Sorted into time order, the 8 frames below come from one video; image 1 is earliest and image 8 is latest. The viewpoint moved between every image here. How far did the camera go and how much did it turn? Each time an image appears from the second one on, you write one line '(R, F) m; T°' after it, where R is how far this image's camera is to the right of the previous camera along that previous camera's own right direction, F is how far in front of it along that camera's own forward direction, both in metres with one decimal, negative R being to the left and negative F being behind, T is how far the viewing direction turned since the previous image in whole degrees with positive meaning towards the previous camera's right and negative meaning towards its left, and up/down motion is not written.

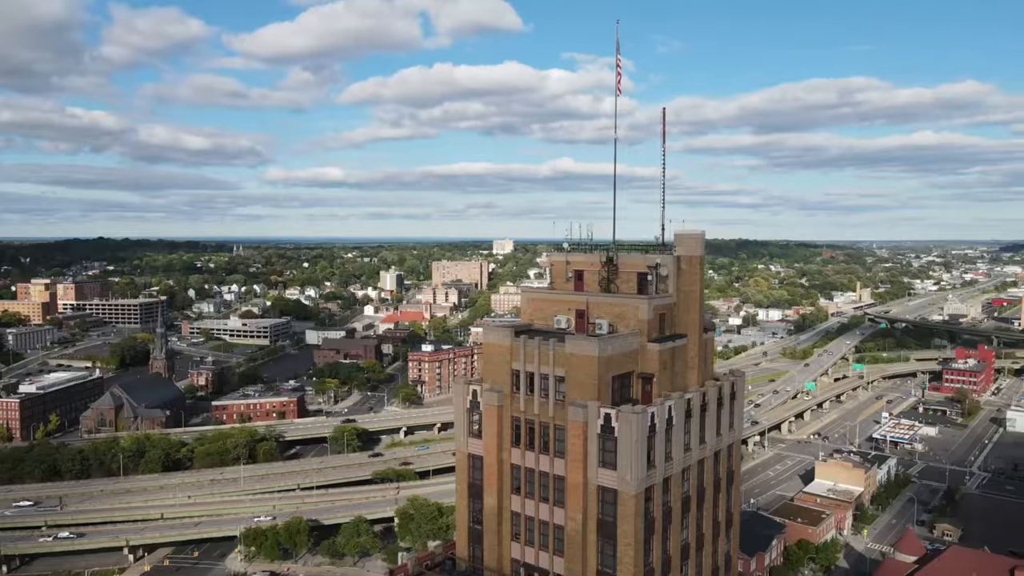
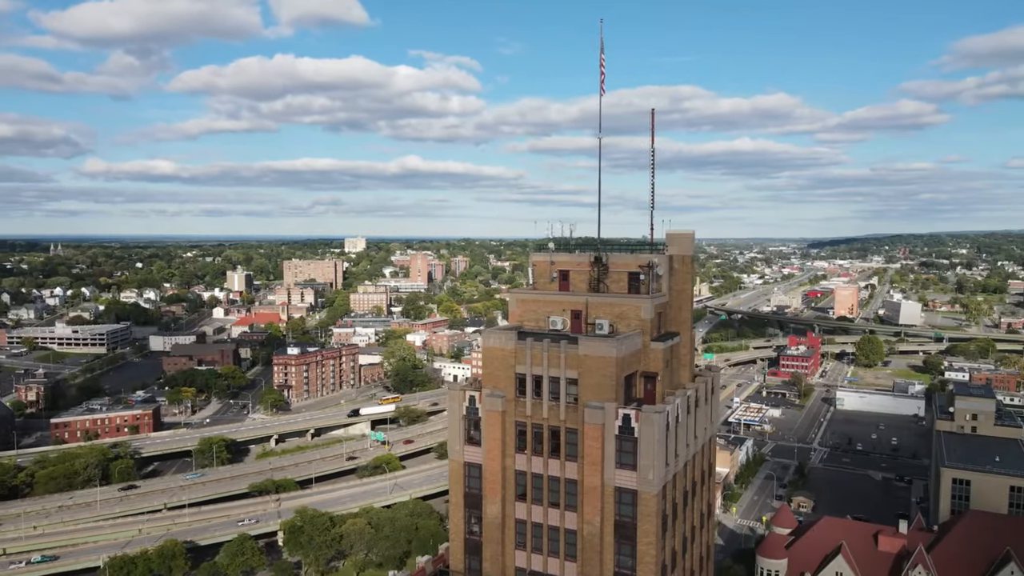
(-3.1, +0.8) m; +11°
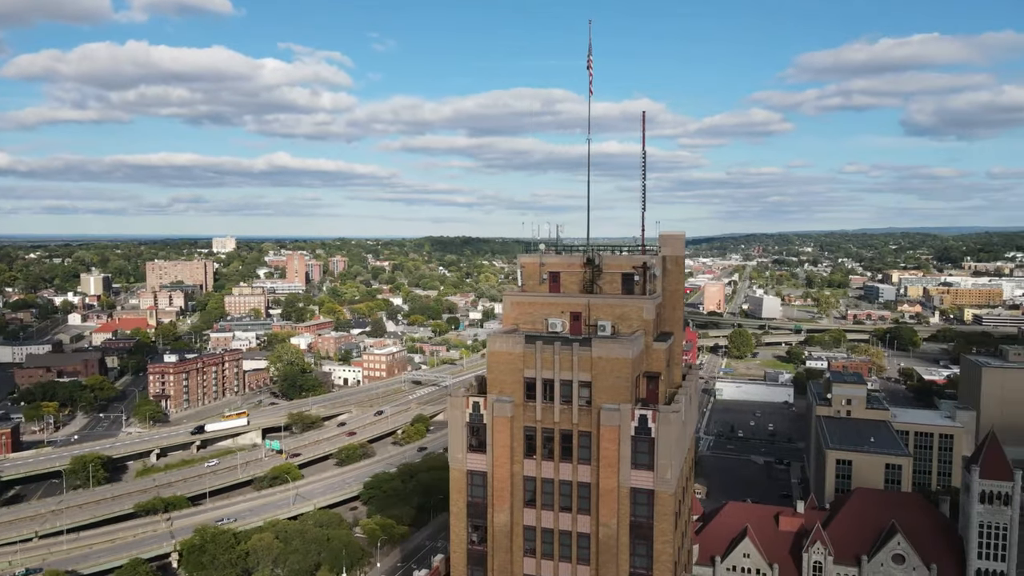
(-2.7, +0.5) m; +9°
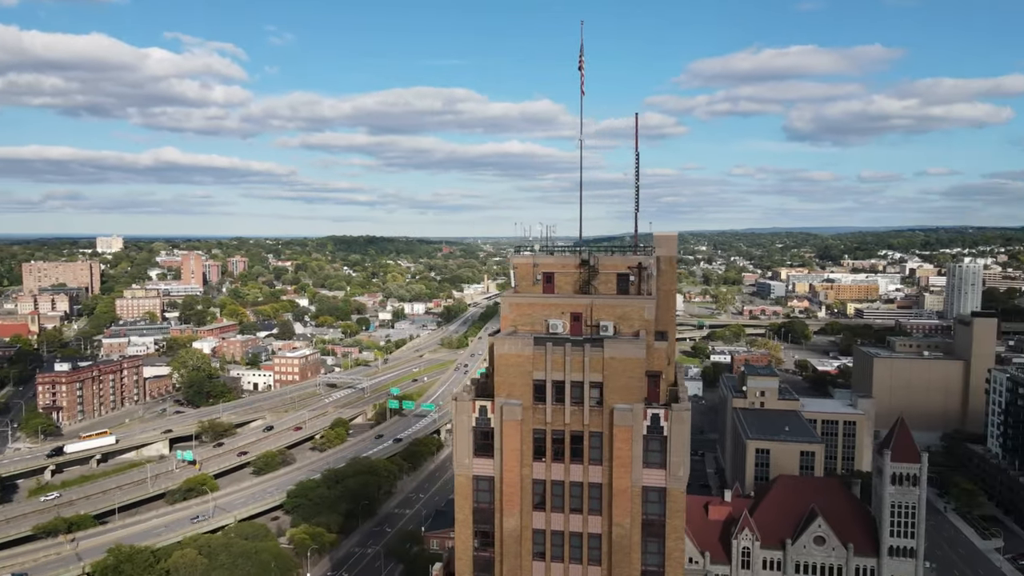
(-2.1, +0.3) m; +7°
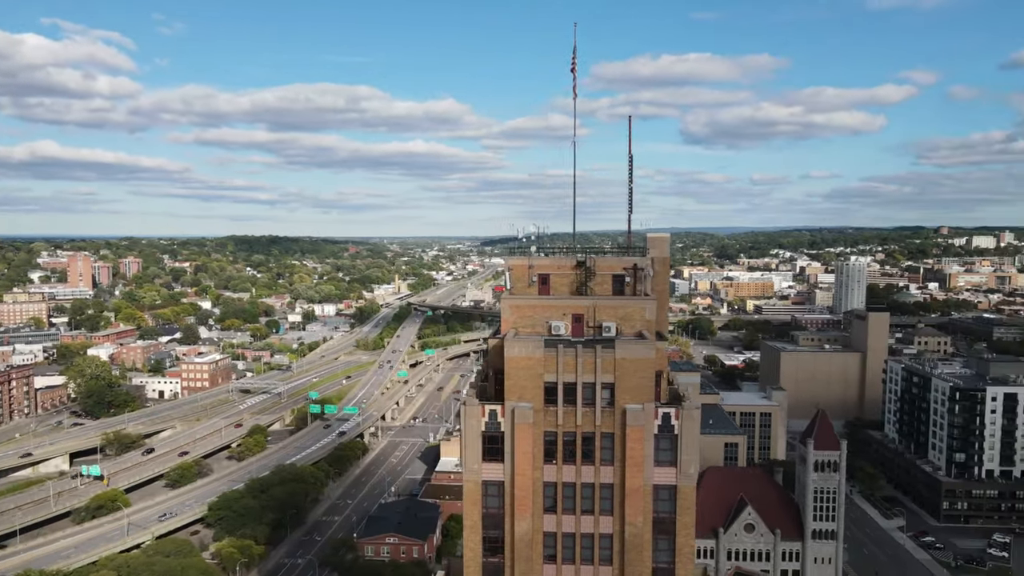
(-2.1, +0.3) m; +7°
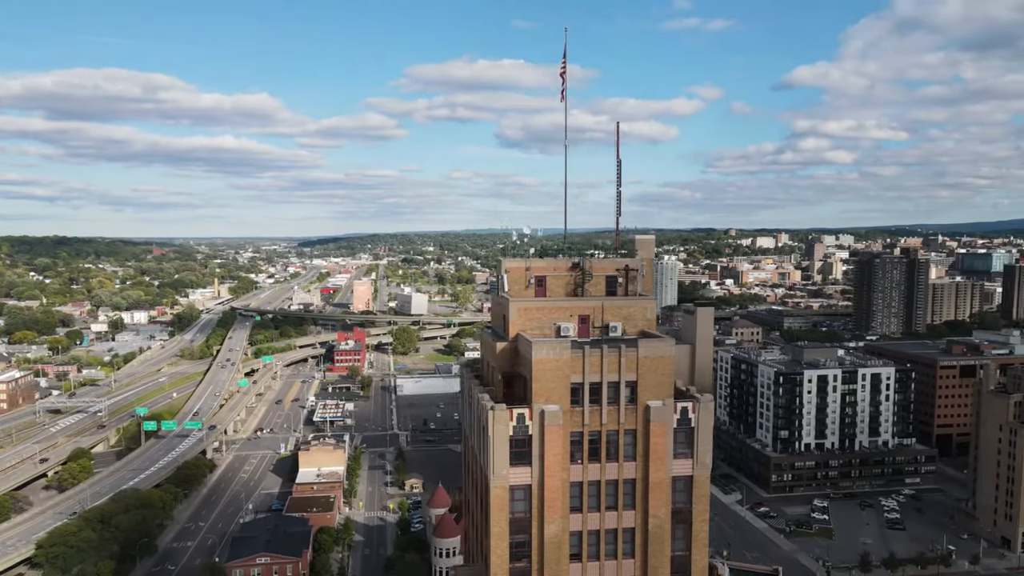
(-4.1, +0.6) m; +14°
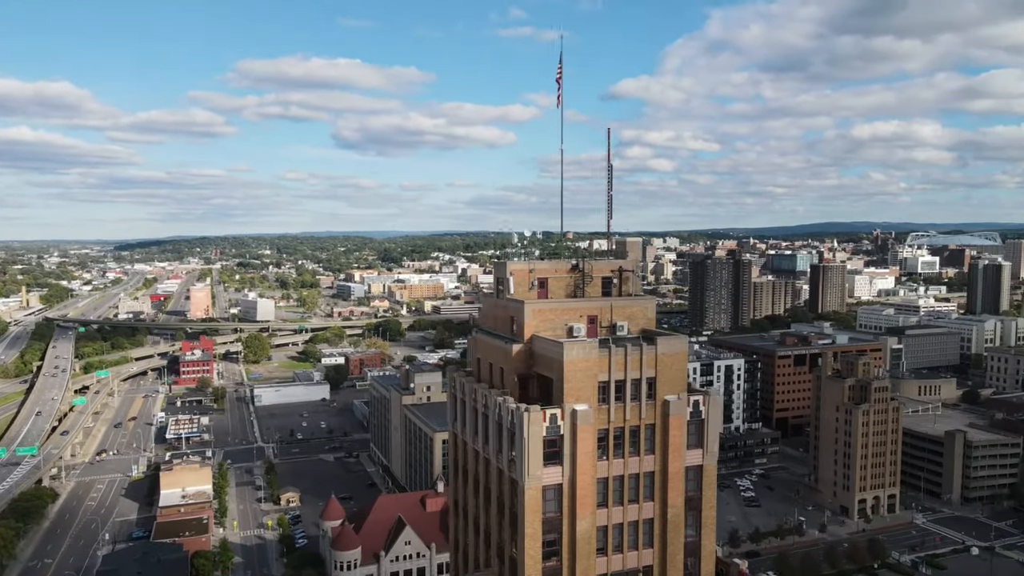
(-3.8, +0.3) m; +12°
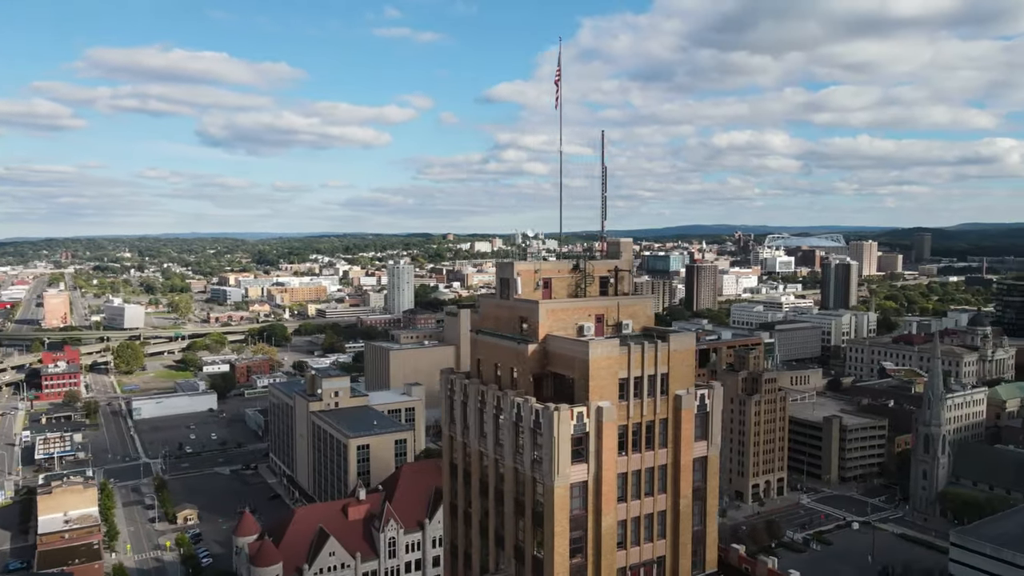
(-3.0, +0.2) m; +9°
